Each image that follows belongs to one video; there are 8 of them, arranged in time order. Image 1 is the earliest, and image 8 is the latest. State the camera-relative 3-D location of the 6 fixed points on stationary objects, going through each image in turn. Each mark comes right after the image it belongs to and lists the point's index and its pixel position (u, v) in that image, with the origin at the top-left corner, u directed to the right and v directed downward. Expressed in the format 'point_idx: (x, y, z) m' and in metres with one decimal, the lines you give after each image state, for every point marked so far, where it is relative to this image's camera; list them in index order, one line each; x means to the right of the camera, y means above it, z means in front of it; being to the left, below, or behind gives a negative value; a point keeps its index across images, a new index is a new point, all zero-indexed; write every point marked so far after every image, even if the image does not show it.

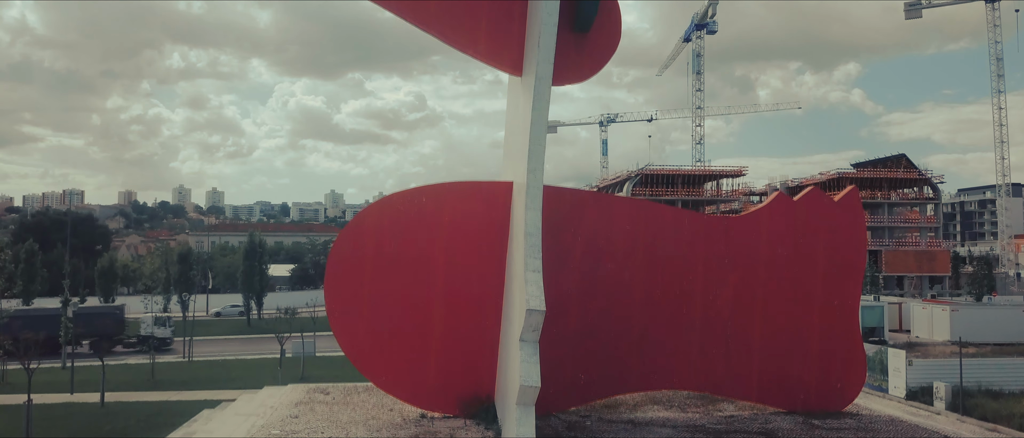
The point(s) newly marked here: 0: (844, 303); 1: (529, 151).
0: (+4.3, -1.1, +8.3) m
1: (+0.2, +0.7, +7.0) m
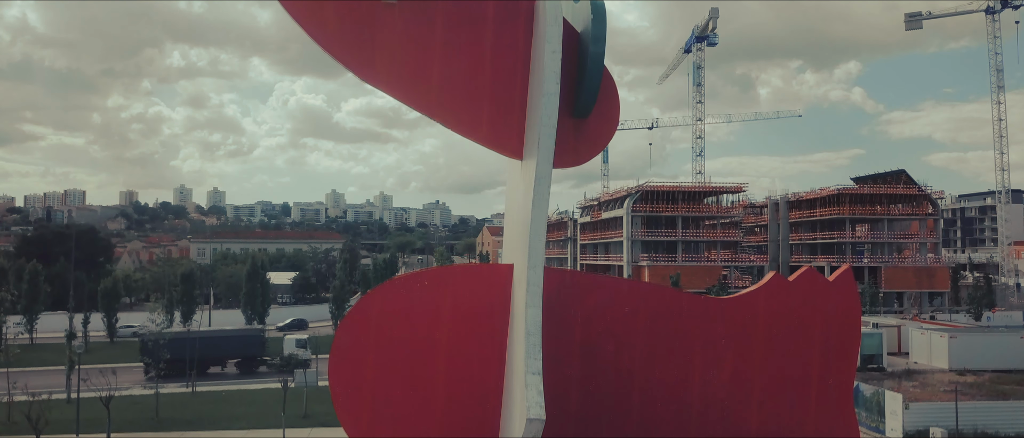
0: (+4.3, -2.1, +8.5) m
1: (+0.2, -0.3, +7.2) m
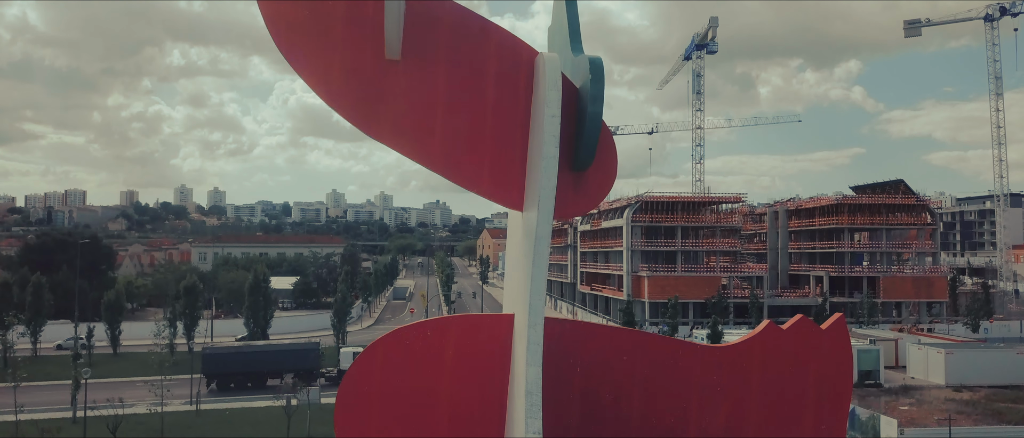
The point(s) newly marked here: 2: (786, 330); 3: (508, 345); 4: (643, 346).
0: (+4.3, -2.8, +8.7) m
1: (+0.2, -1.0, +7.4) m
2: (+3.6, -1.5, +8.6) m
3: (-0.1, -1.6, +8.4) m
4: (+1.7, -1.7, +8.4) m
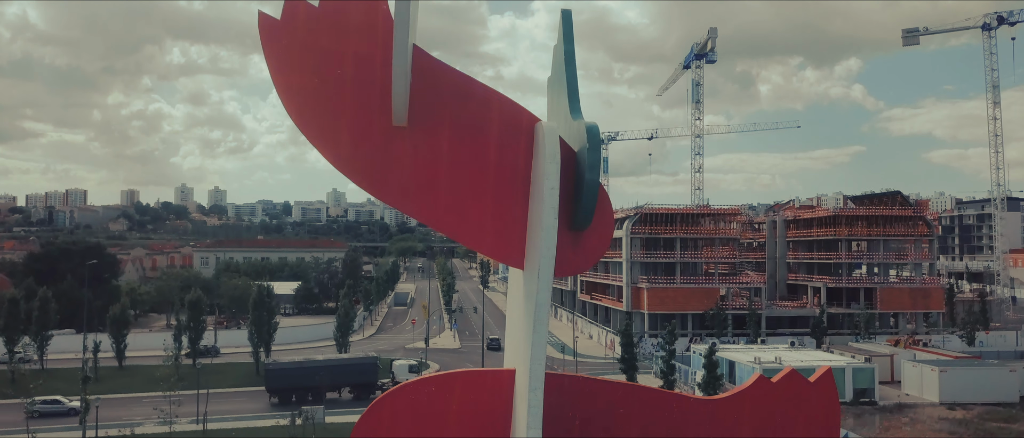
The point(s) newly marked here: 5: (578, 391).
0: (+4.3, -3.6, +9.0) m
1: (+0.2, -1.8, +7.8) m
2: (+3.7, -2.3, +9.0) m
3: (0.0, -2.4, +8.7) m
4: (+1.7, -2.4, +8.8) m
5: (+0.9, -2.3, +8.7) m
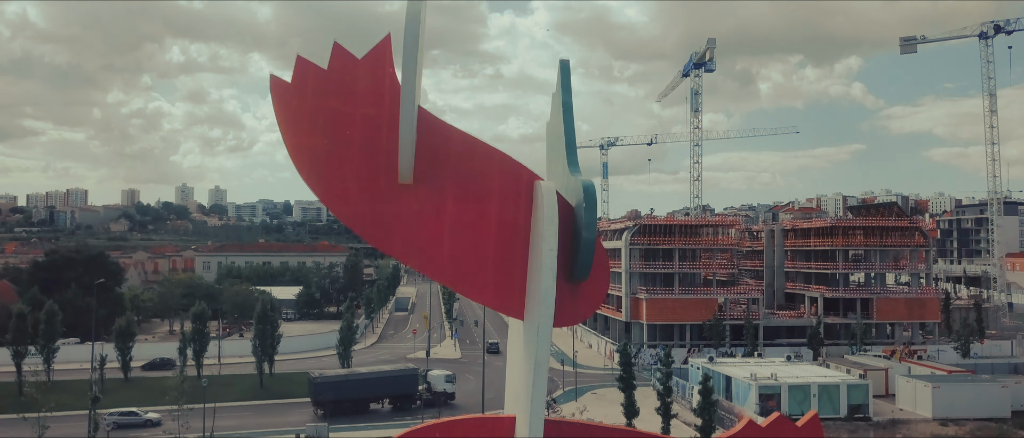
0: (+4.3, -4.3, +9.4) m
1: (+0.2, -2.6, +8.1) m
2: (+3.7, -3.0, +9.4) m
3: (0.0, -3.2, +9.1) m
4: (+1.7, -3.2, +9.2) m
5: (+0.9, -3.1, +9.1) m
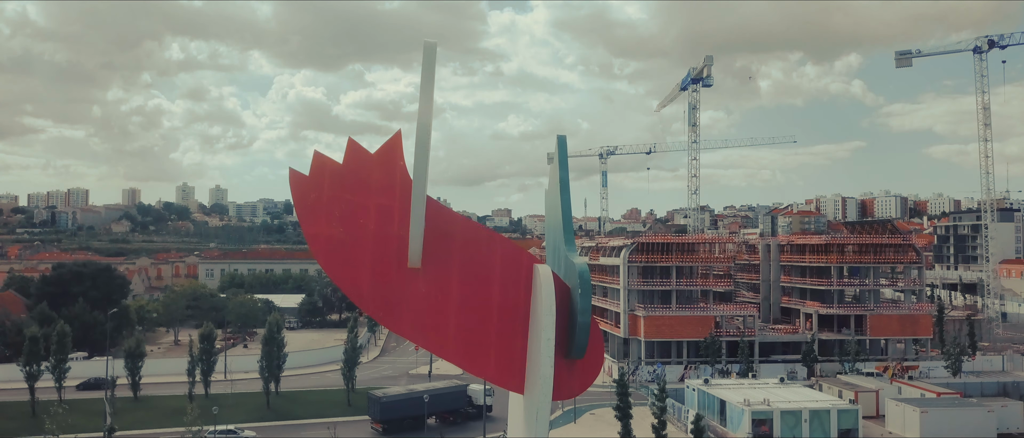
0: (+4.3, -5.6, +10.2) m
1: (+0.2, -3.8, +8.9) m
2: (+3.7, -4.3, +10.1) m
3: (0.0, -4.4, +9.9) m
4: (+1.8, -4.5, +9.9) m
5: (+0.9, -4.4, +9.8) m
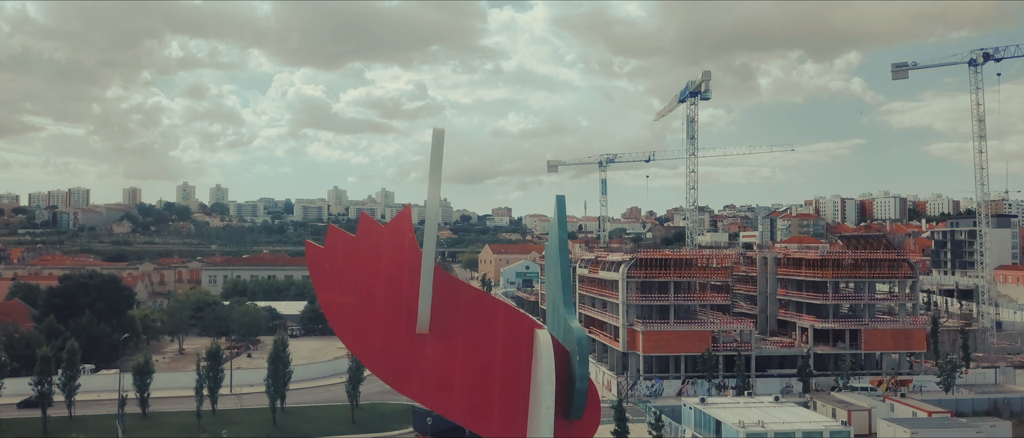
0: (+4.4, -6.7, +10.8) m
1: (+0.3, -4.9, +9.5) m
2: (+3.7, -5.4, +10.8) m
3: (0.0, -5.6, +10.5) m
4: (+1.8, -5.6, +10.6) m
5: (+1.0, -5.5, +10.5) m
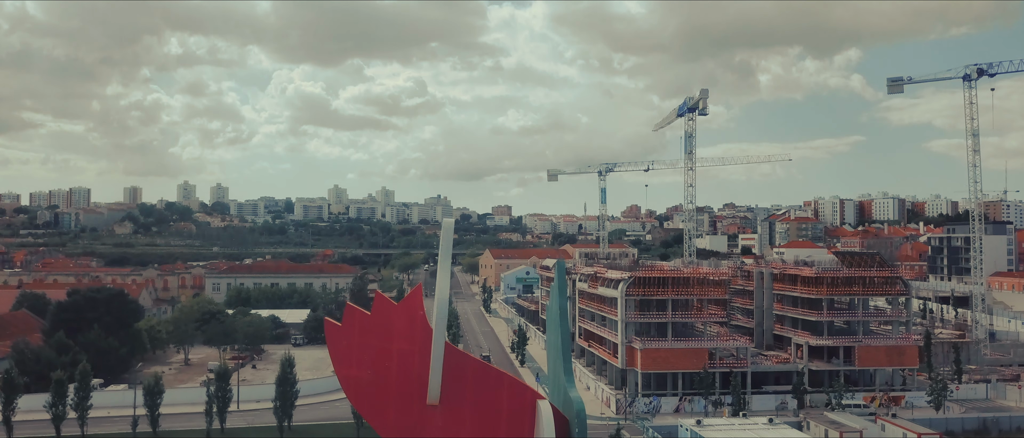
0: (+4.5, -8.0, +11.7) m
1: (+0.4, -6.3, +10.4) m
2: (+3.8, -6.8, +11.6) m
3: (+0.1, -7.0, +11.3) m
4: (+1.9, -7.0, +11.4) m
5: (+1.1, -6.9, +11.3) m
